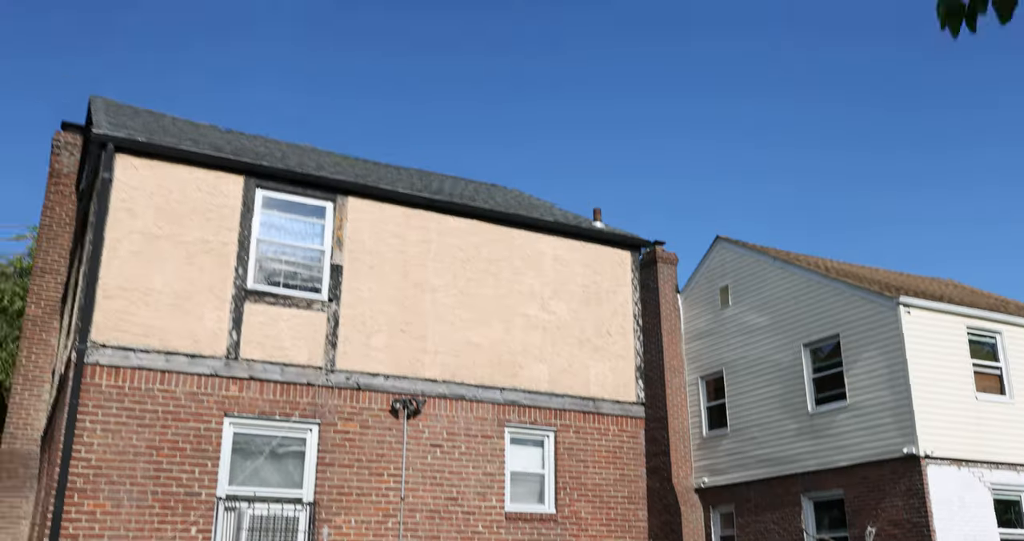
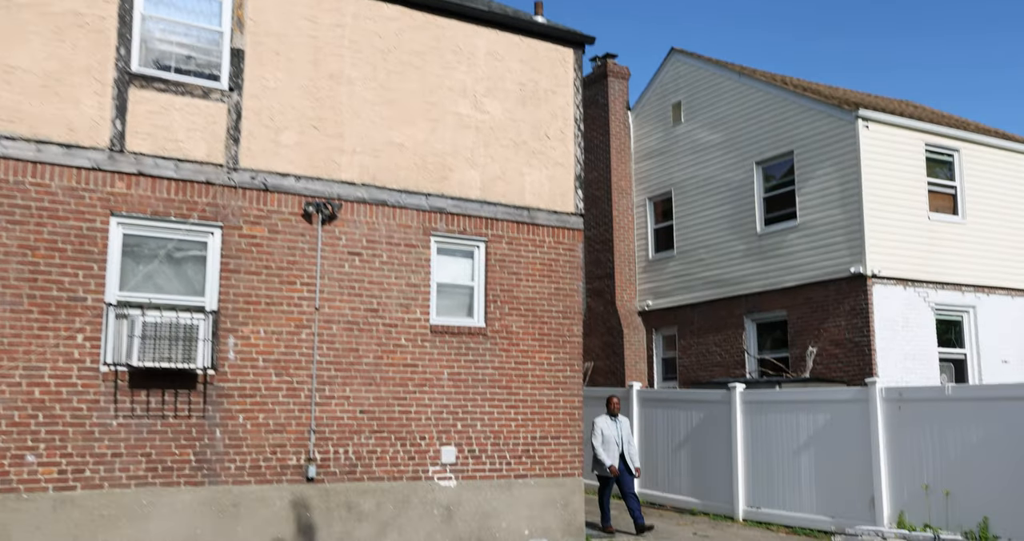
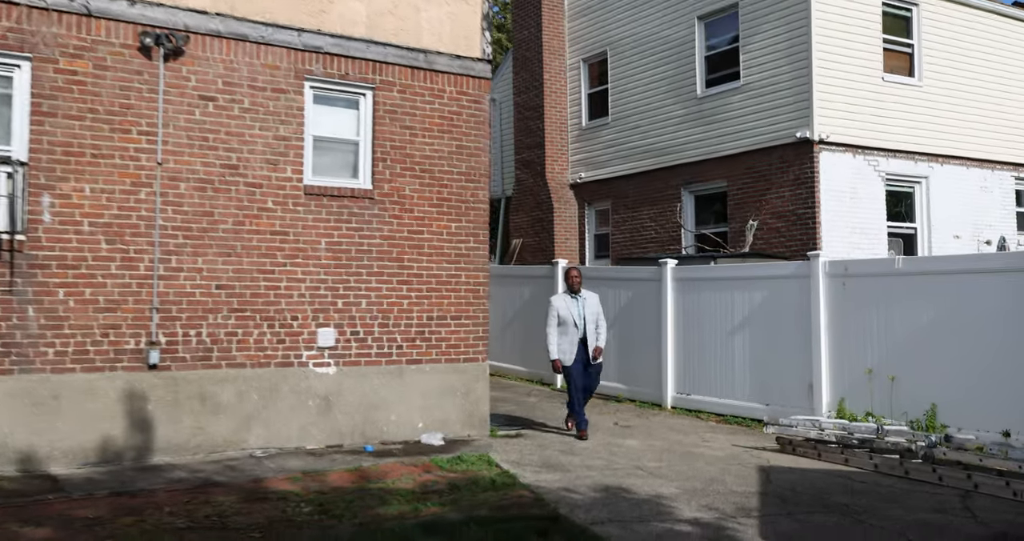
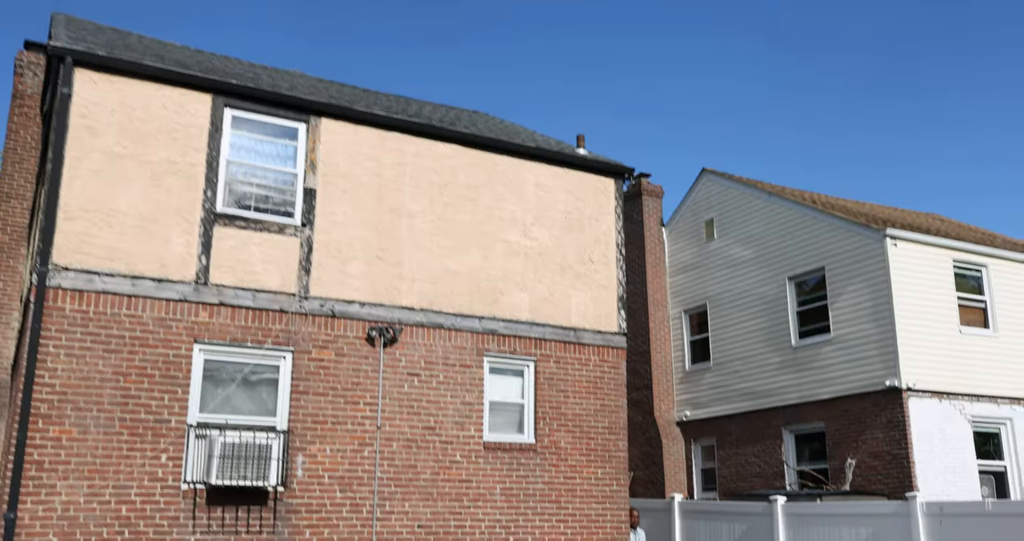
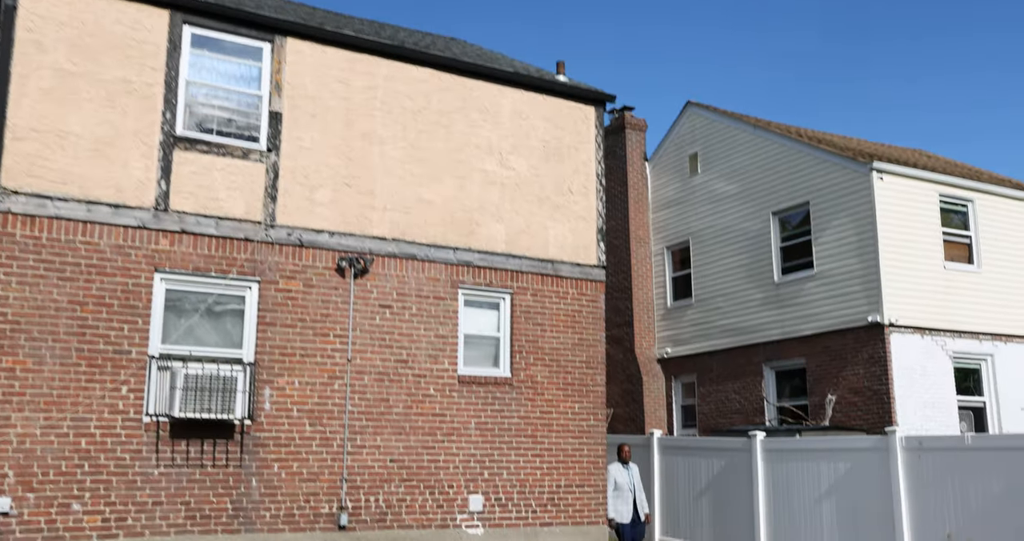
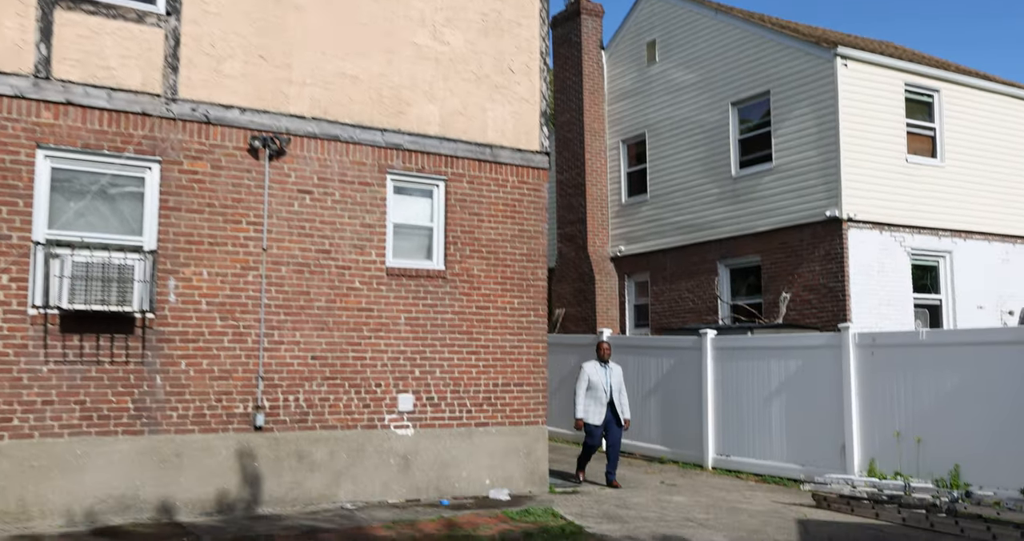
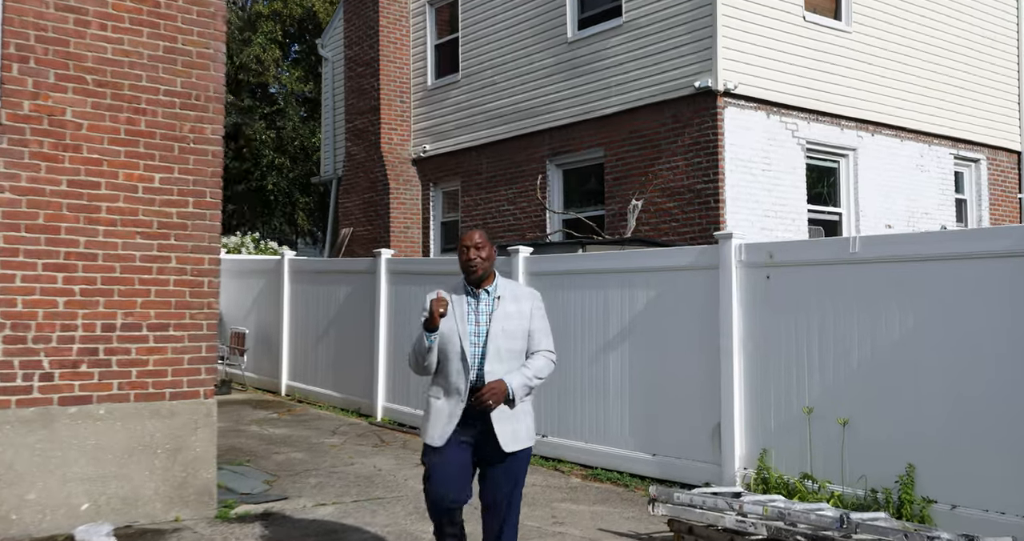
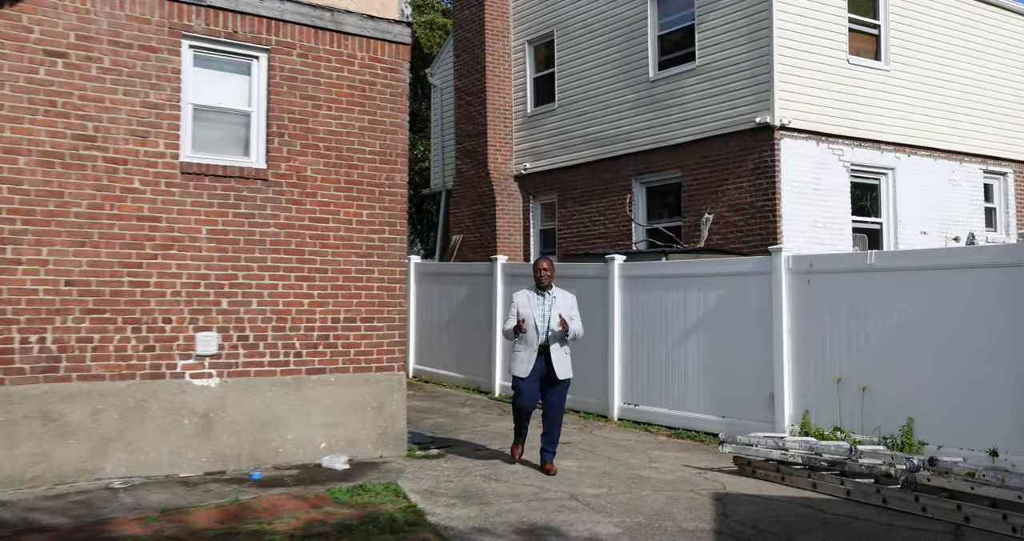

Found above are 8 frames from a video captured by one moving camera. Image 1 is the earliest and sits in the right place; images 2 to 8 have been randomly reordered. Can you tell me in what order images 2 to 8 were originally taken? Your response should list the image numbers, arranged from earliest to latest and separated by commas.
4, 5, 2, 6, 3, 8, 7
